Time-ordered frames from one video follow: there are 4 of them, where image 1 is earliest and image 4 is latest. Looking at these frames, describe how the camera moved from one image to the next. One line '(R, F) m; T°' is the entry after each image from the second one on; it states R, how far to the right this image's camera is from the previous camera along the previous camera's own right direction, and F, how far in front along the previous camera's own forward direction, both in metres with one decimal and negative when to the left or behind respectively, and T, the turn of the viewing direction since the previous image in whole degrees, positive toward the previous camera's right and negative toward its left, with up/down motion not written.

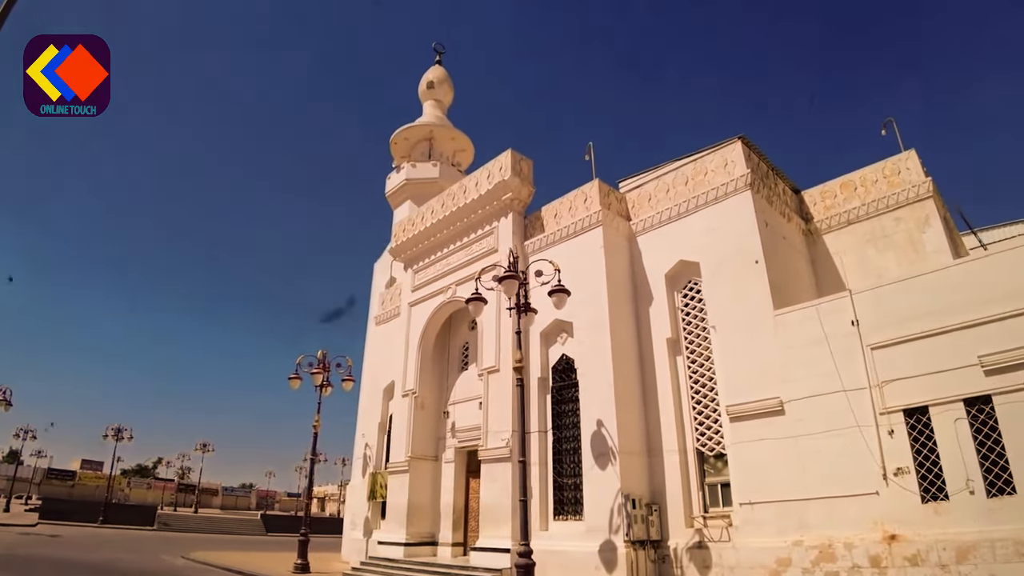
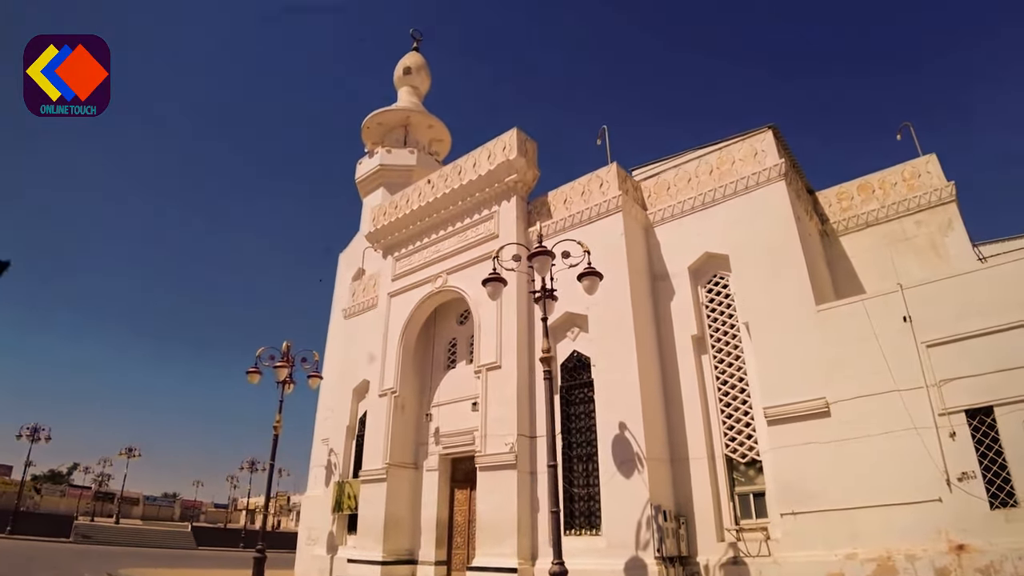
(-1.2, +1.1) m; +6°
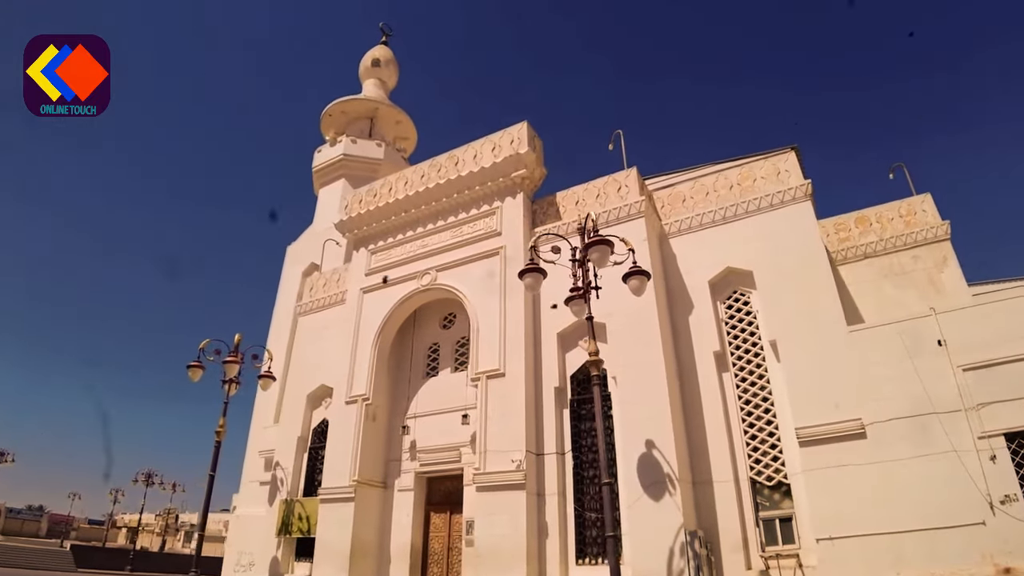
(-1.6, +1.0) m; +9°
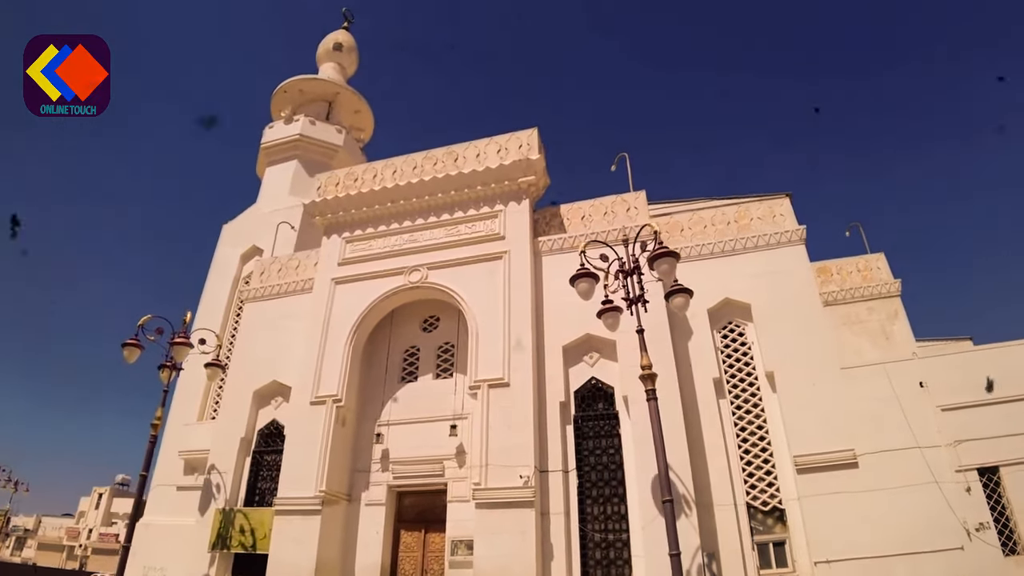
(-1.9, +0.6) m; +12°
